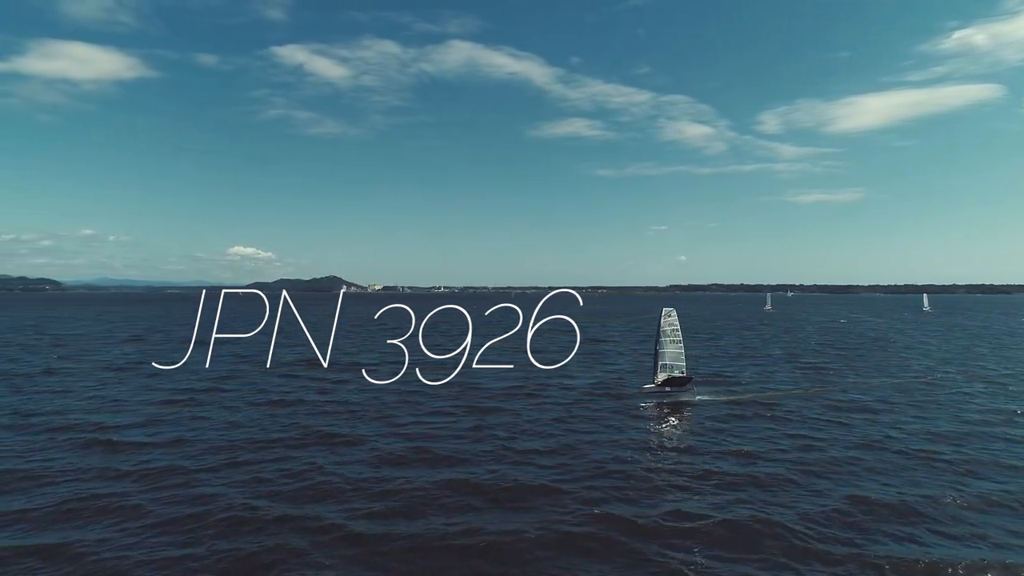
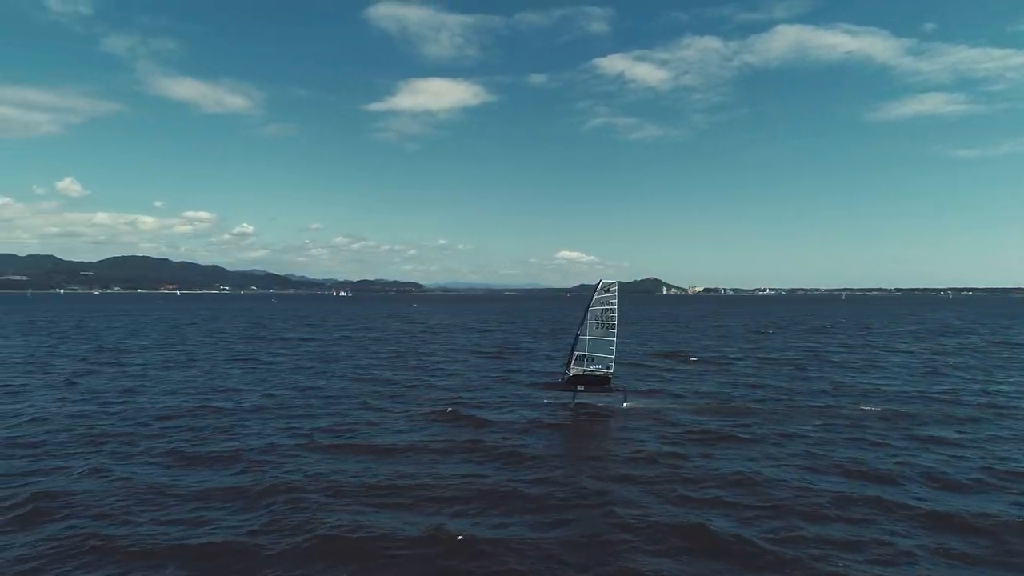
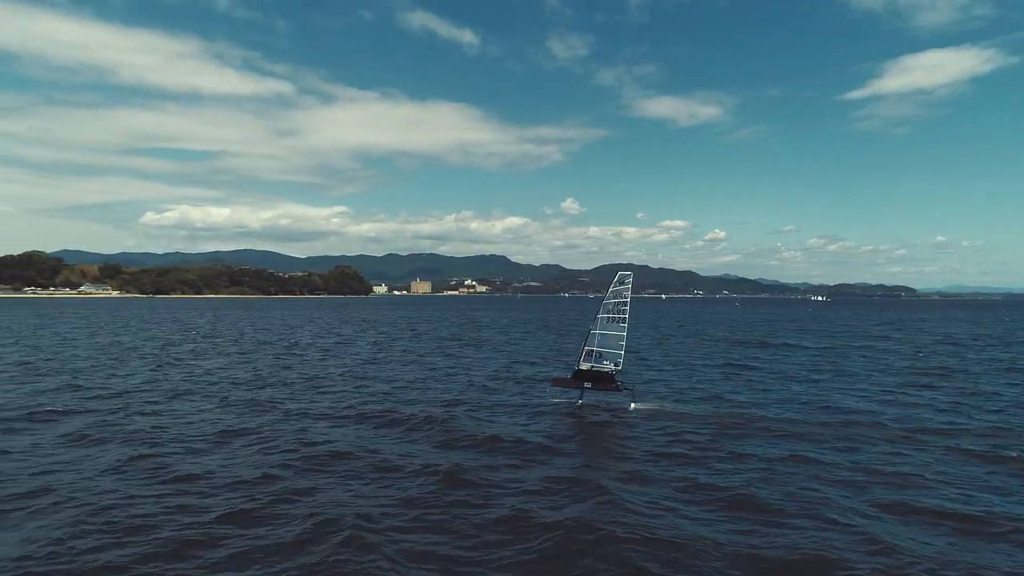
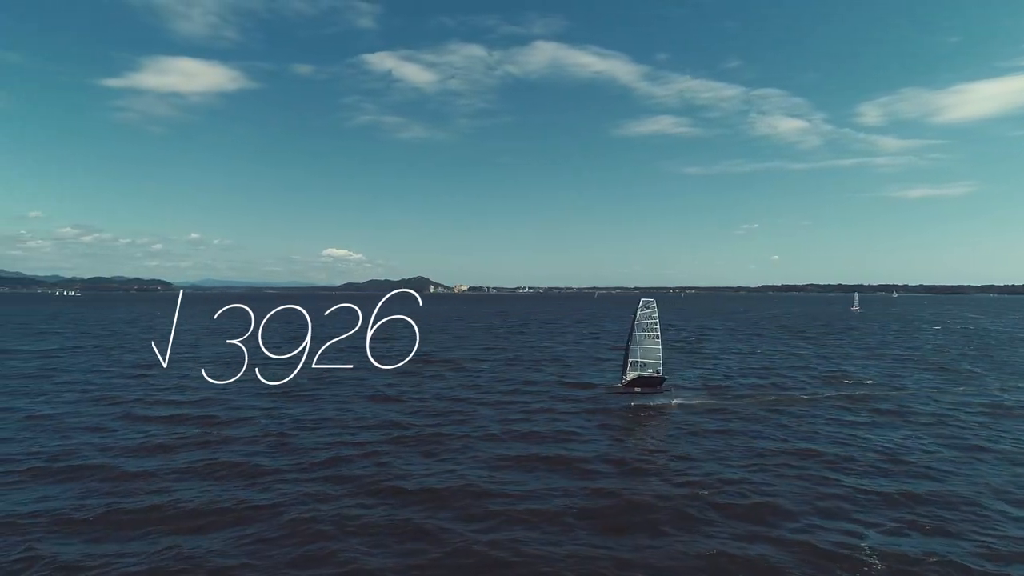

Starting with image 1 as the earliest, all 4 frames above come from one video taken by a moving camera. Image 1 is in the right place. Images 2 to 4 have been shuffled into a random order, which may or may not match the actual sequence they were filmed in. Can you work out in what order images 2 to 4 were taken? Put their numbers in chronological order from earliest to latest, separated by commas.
4, 2, 3
